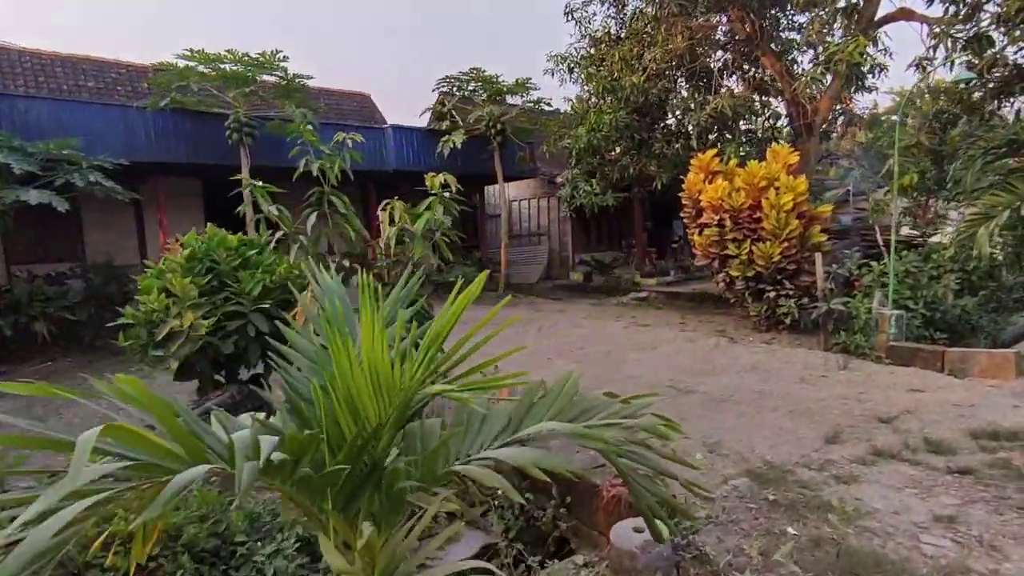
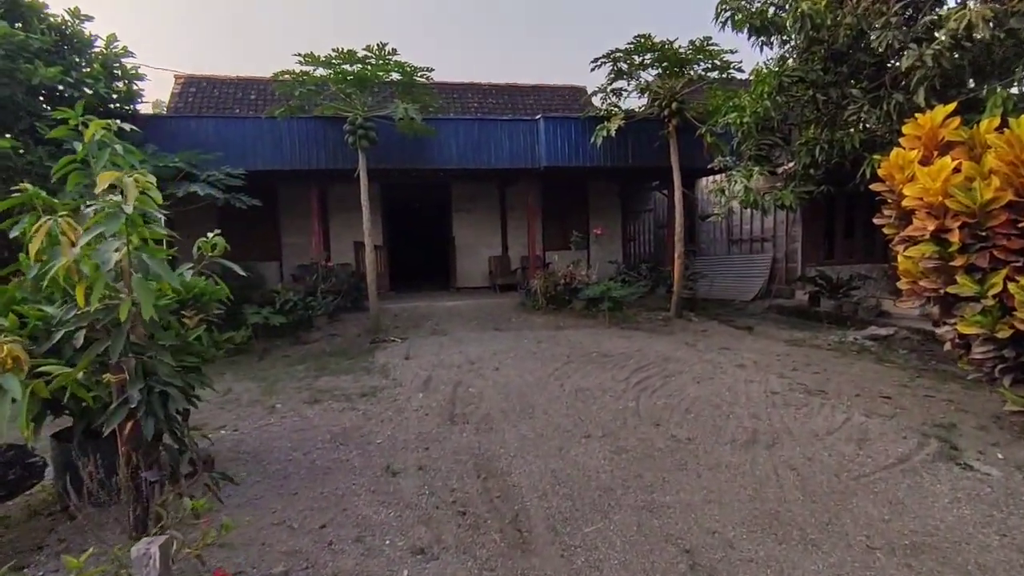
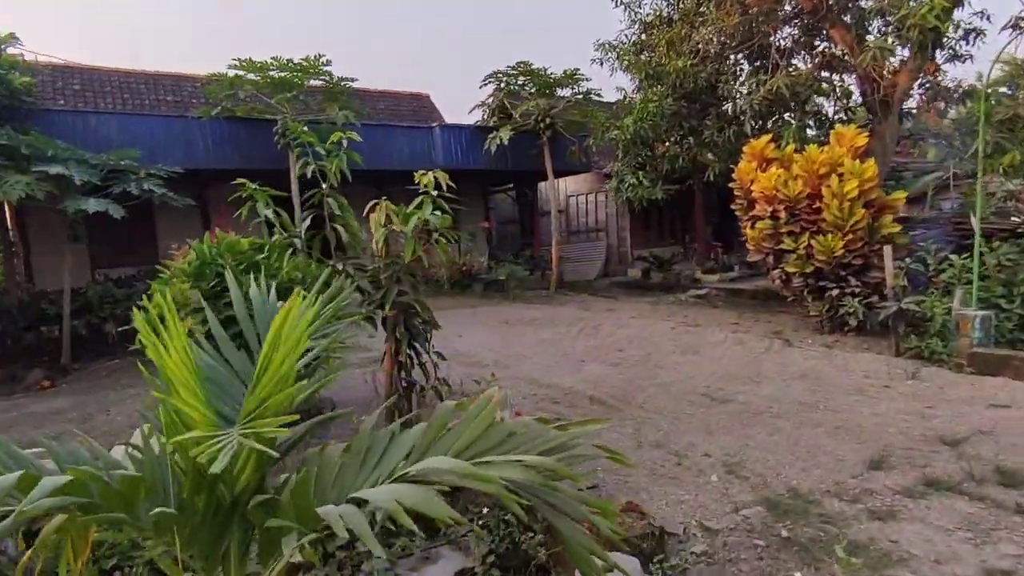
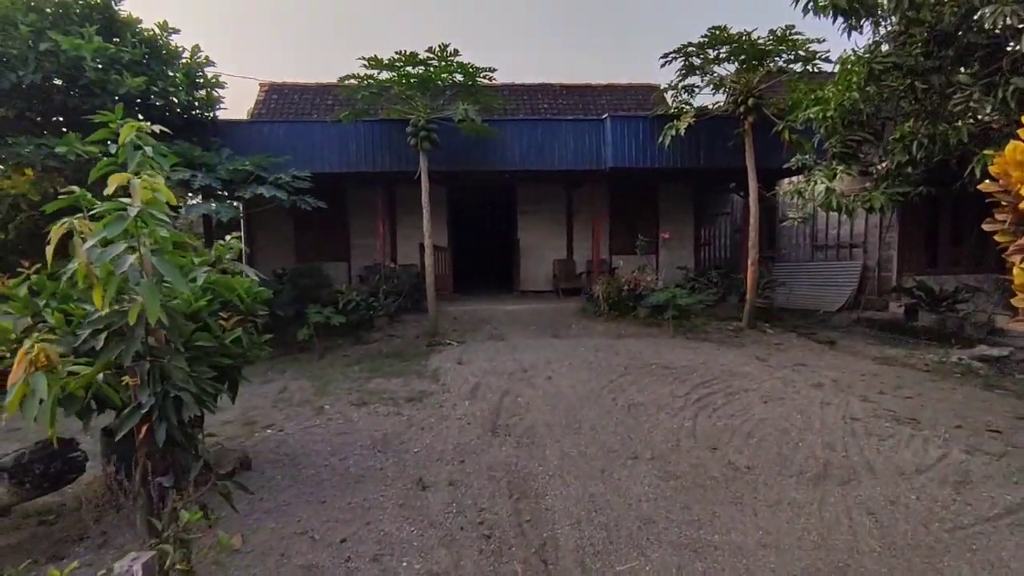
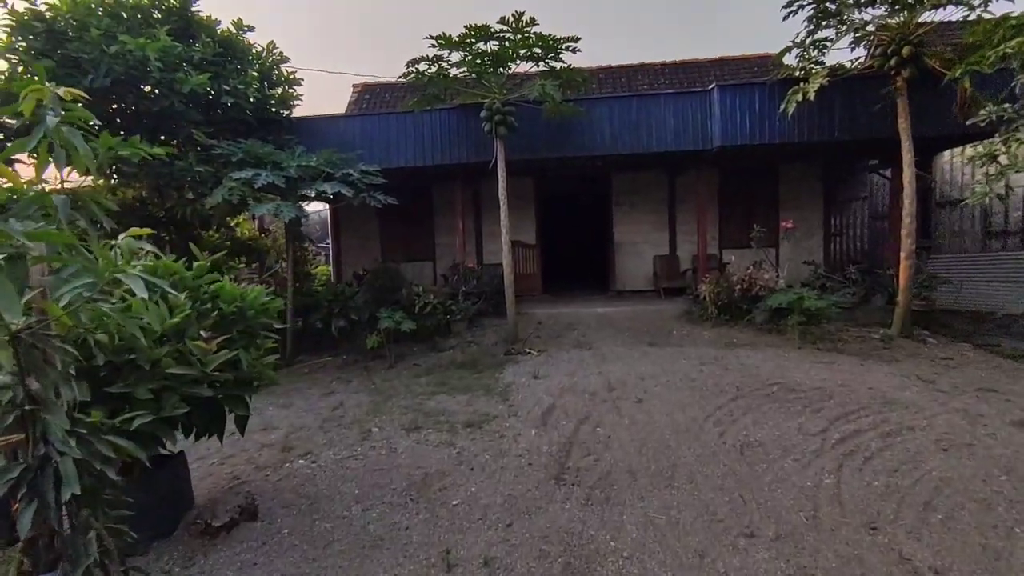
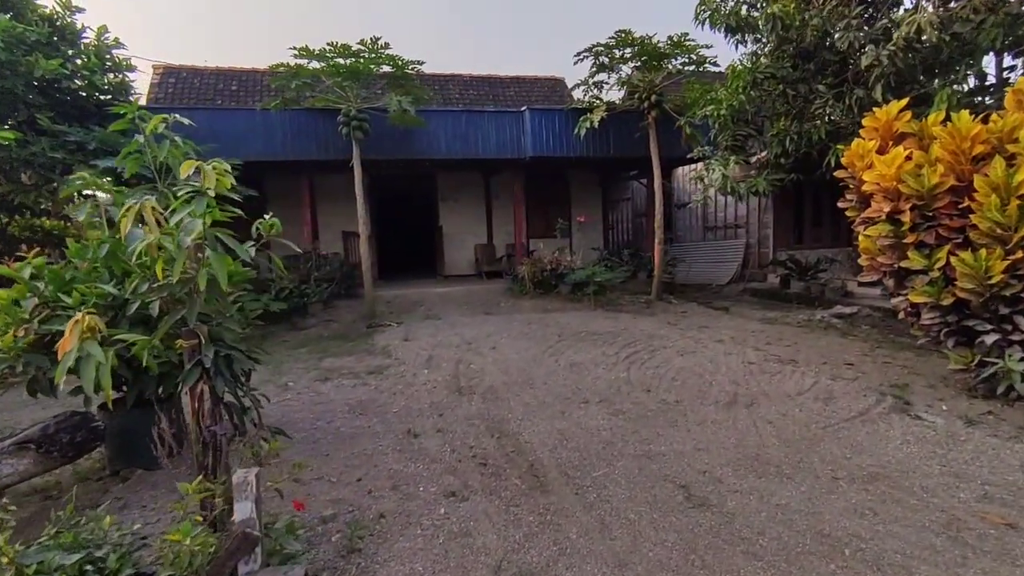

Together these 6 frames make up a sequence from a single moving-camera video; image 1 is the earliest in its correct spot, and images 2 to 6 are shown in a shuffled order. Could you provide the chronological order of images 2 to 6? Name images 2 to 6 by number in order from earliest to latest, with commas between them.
3, 6, 2, 4, 5
